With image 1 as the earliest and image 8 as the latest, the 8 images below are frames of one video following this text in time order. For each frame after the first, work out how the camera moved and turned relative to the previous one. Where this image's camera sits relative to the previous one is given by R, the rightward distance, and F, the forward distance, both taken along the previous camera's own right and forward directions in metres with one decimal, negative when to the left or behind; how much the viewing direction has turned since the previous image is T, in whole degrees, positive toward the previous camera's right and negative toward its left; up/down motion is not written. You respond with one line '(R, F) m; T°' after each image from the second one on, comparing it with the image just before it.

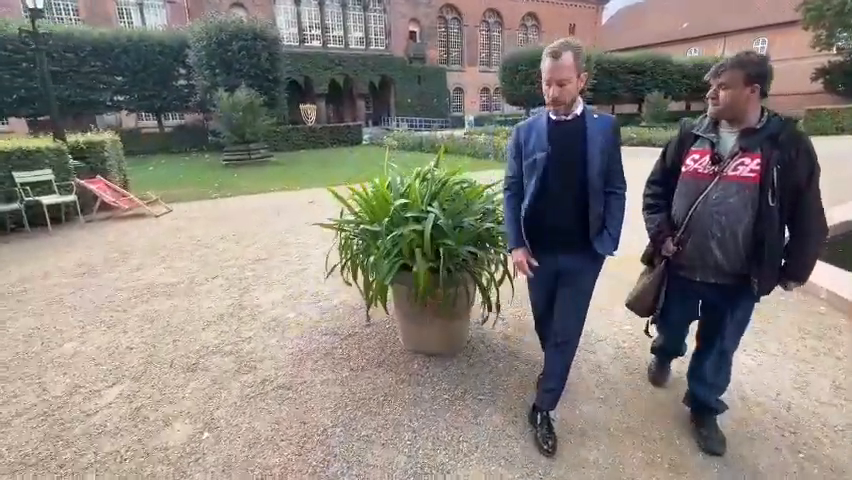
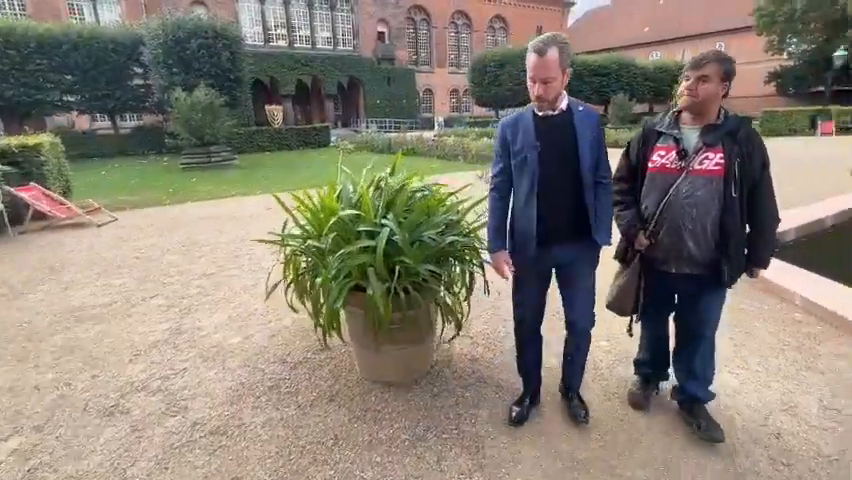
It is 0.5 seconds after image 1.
(+0.1, +0.3) m; +4°
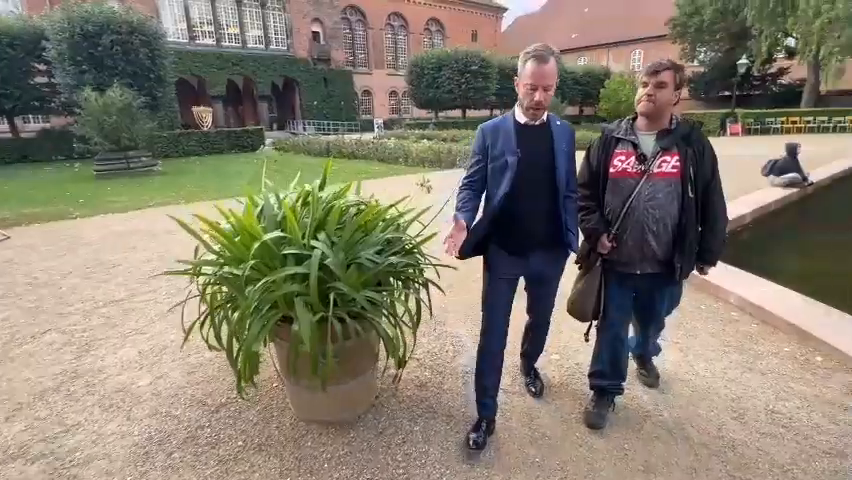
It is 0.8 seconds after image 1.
(0.0, +0.3) m; +7°
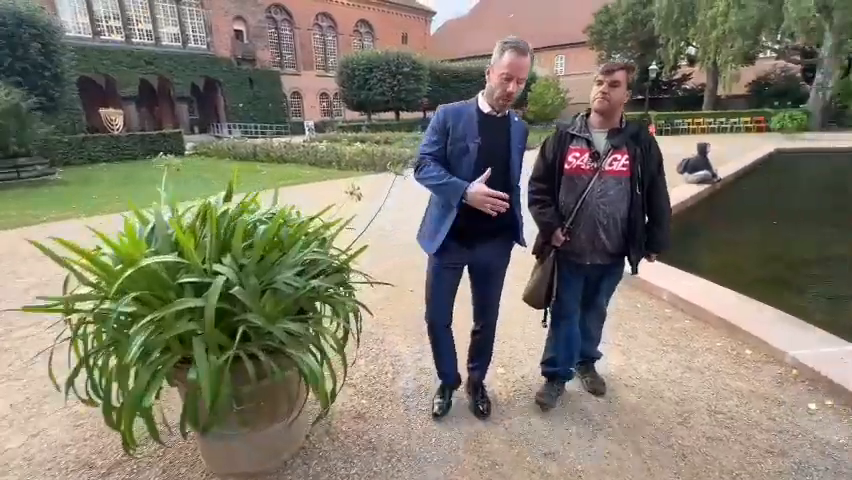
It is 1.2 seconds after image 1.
(0.0, +0.3) m; +8°
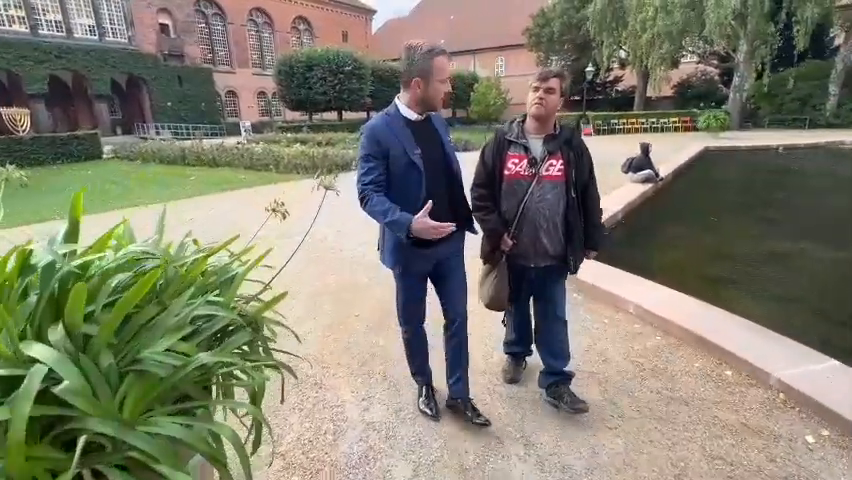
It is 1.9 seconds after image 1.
(0.0, +0.5) m; +7°
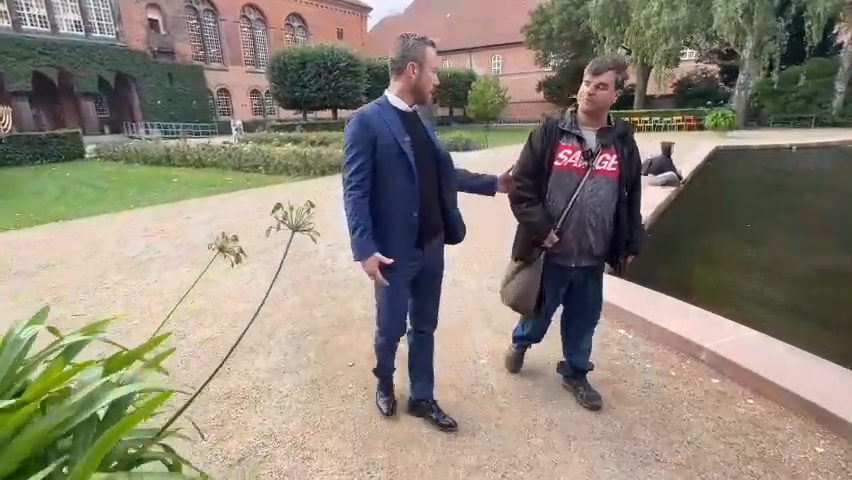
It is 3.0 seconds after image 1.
(-0.1, +0.8) m; +1°
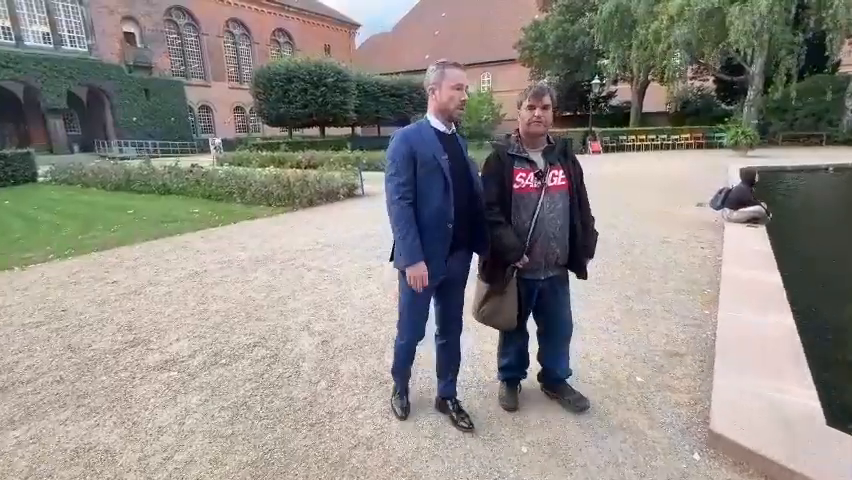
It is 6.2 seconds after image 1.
(-0.5, +2.1) m; +2°
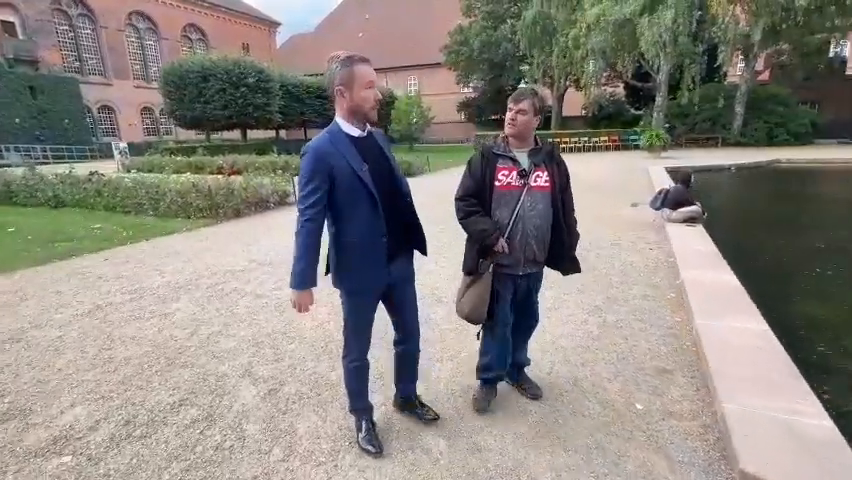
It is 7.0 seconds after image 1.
(-0.2, +0.5) m; +9°
